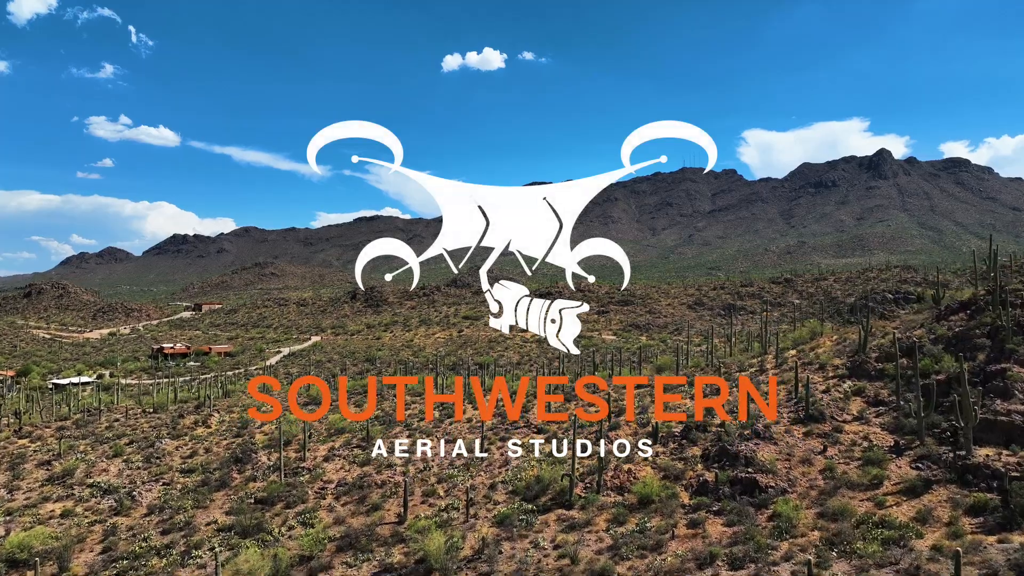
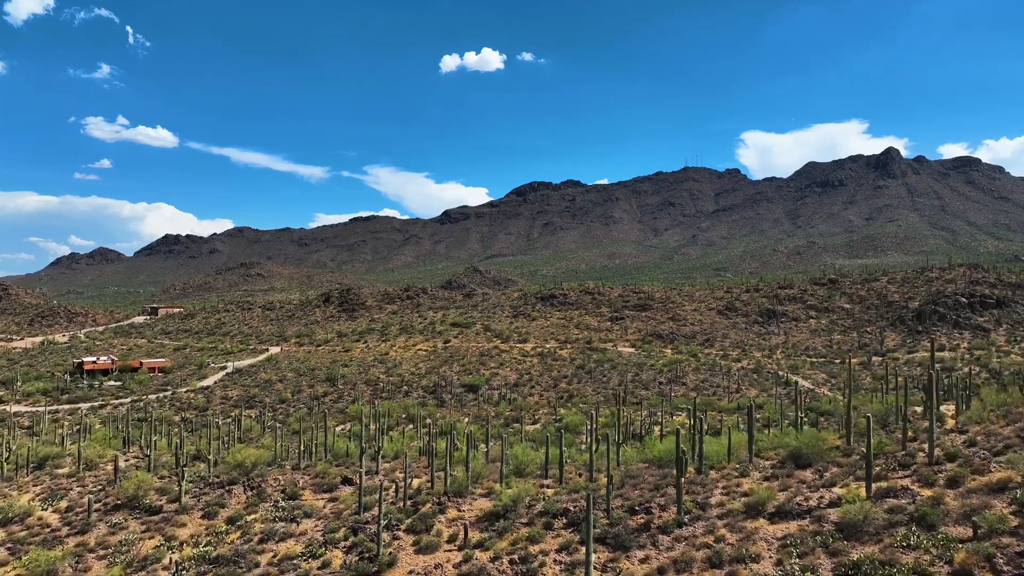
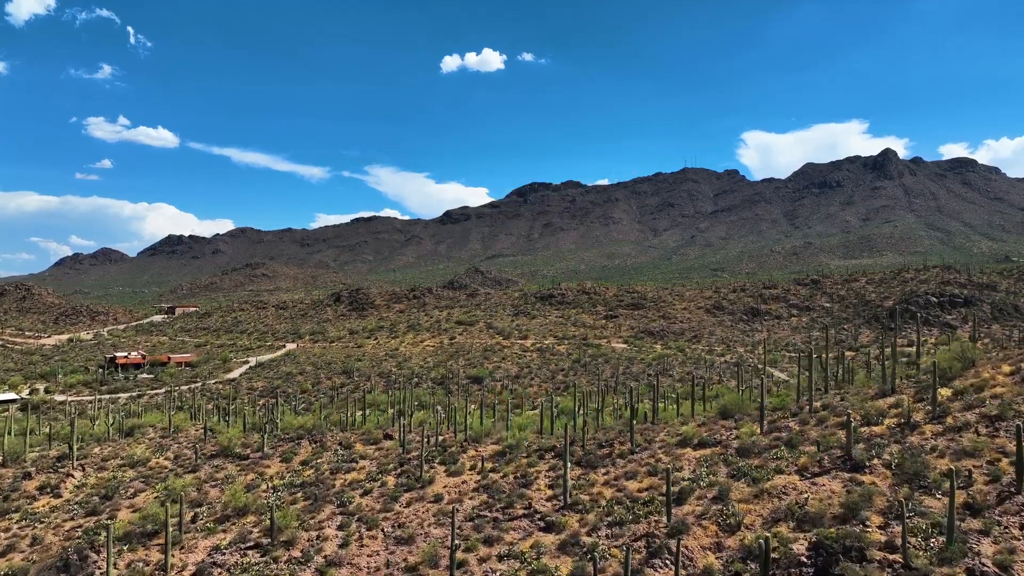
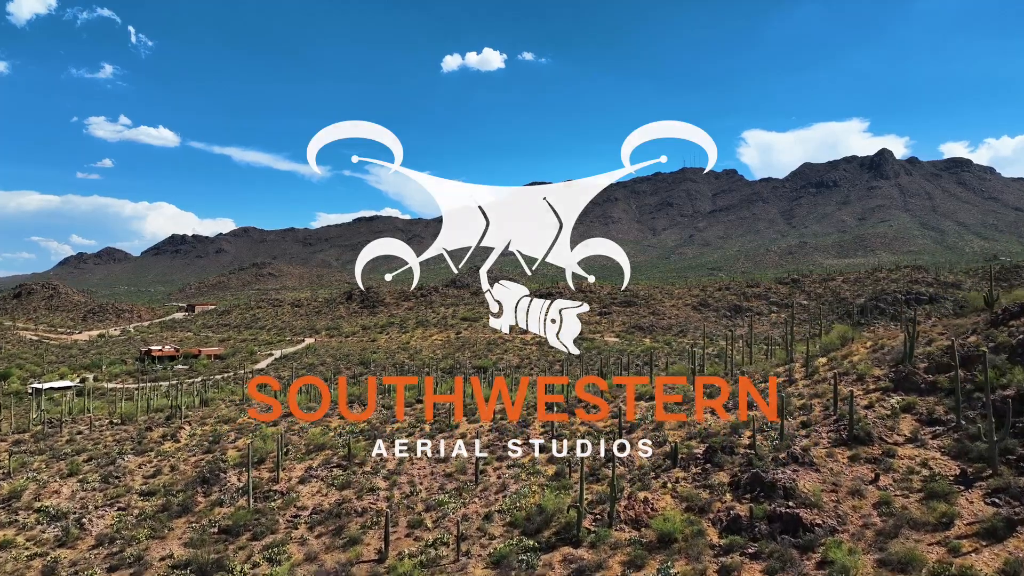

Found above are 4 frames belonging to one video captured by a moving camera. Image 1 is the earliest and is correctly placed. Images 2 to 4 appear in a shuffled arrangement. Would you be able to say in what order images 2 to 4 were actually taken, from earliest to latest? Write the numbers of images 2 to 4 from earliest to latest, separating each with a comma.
4, 3, 2
